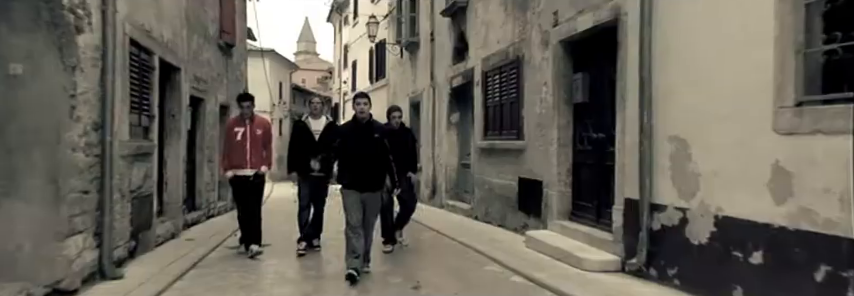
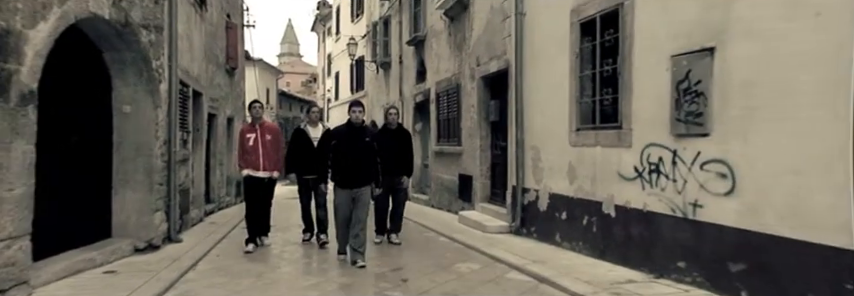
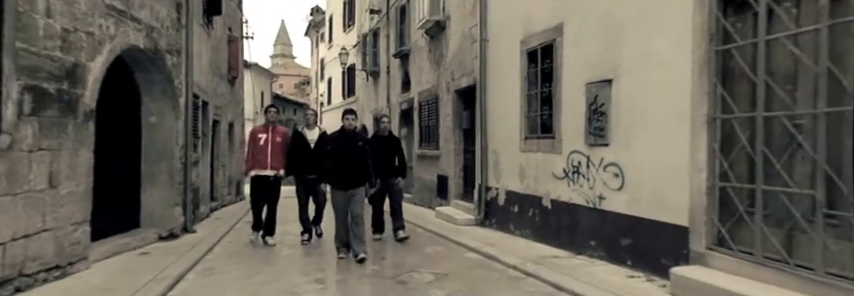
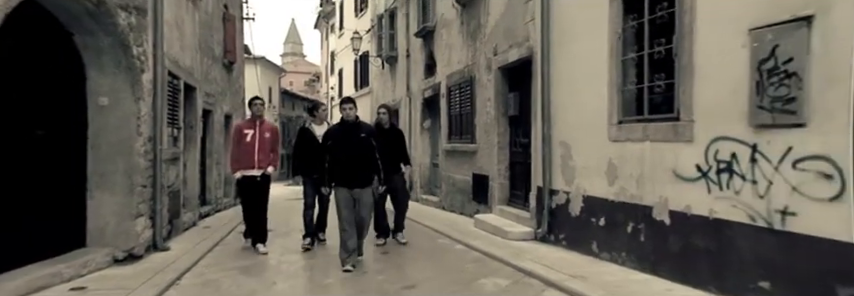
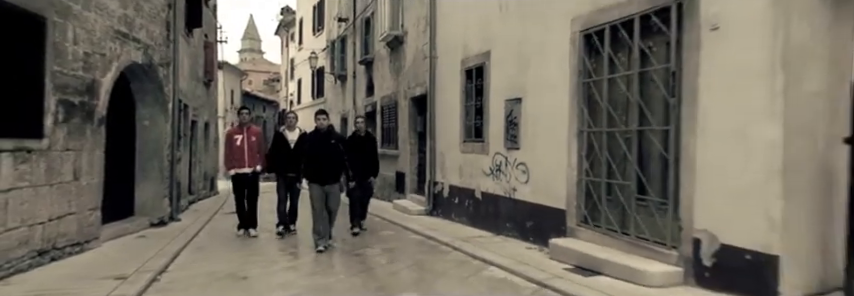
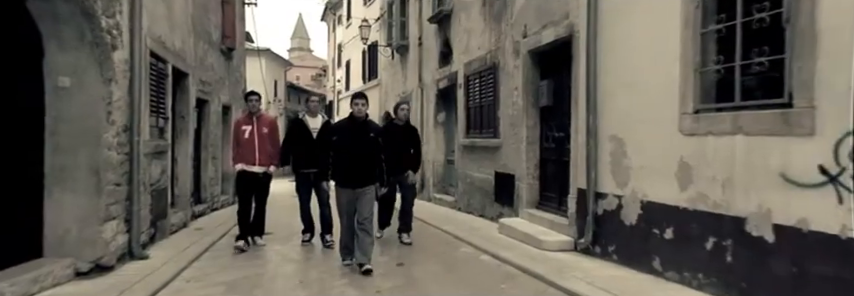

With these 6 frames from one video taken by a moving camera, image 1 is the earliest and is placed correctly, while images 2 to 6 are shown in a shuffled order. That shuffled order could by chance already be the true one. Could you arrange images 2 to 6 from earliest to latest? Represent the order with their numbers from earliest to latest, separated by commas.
6, 4, 2, 3, 5
